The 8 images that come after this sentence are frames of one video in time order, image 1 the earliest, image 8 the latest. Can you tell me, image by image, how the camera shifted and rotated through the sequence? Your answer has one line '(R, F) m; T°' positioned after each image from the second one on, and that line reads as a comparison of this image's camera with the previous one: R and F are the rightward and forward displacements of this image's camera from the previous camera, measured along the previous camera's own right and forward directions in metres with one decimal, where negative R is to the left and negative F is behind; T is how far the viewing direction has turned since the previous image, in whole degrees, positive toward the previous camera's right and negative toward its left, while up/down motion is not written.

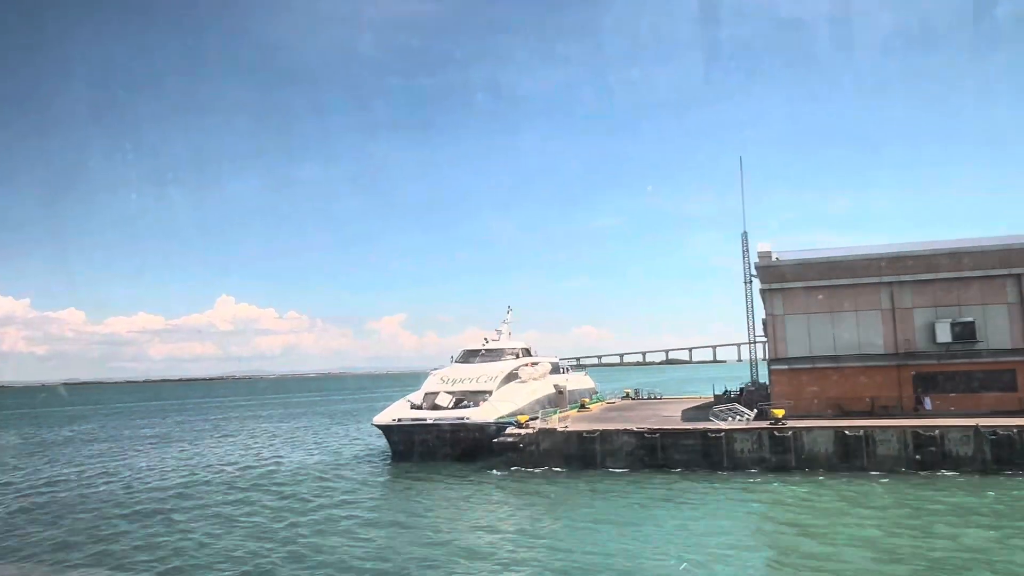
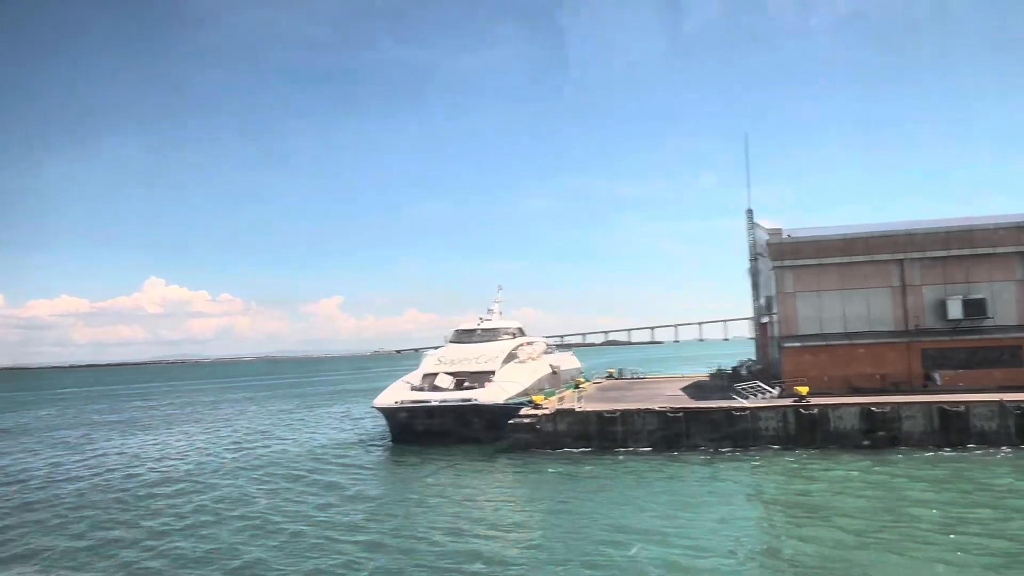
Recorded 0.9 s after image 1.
(-2.2, +1.1) m; +4°
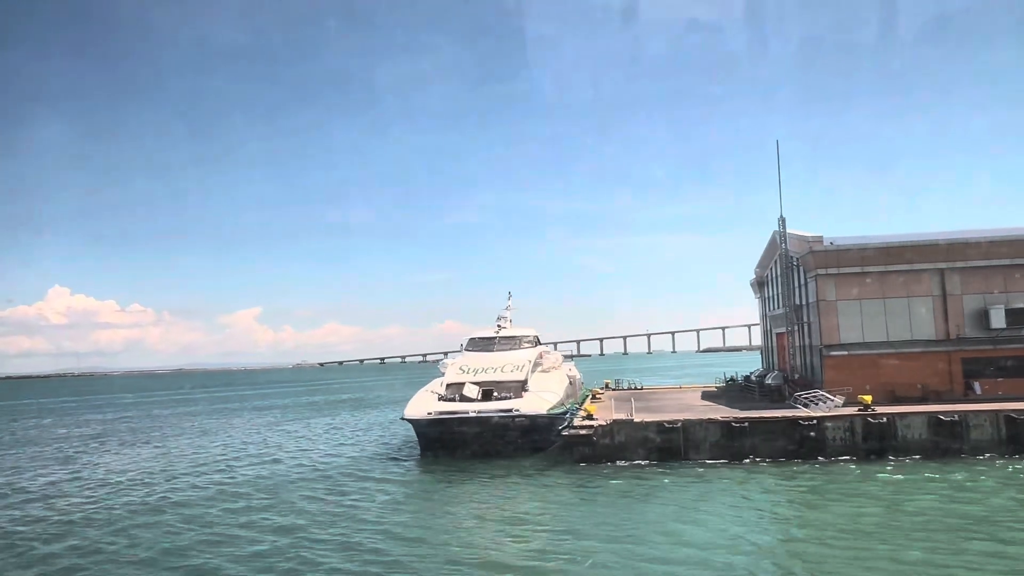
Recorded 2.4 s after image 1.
(-3.5, +1.4) m; +5°
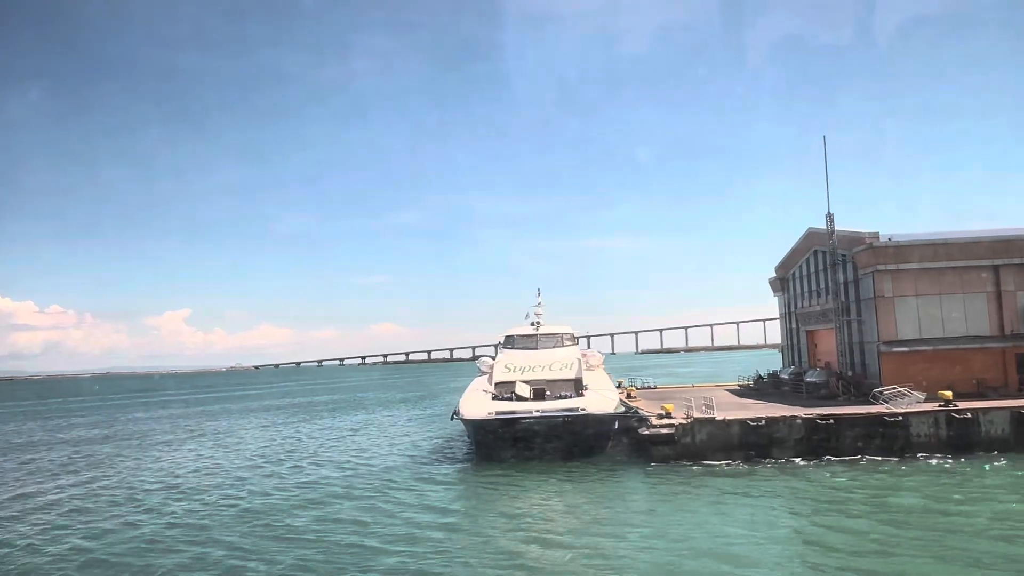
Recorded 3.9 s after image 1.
(-3.7, +1.0) m; +3°
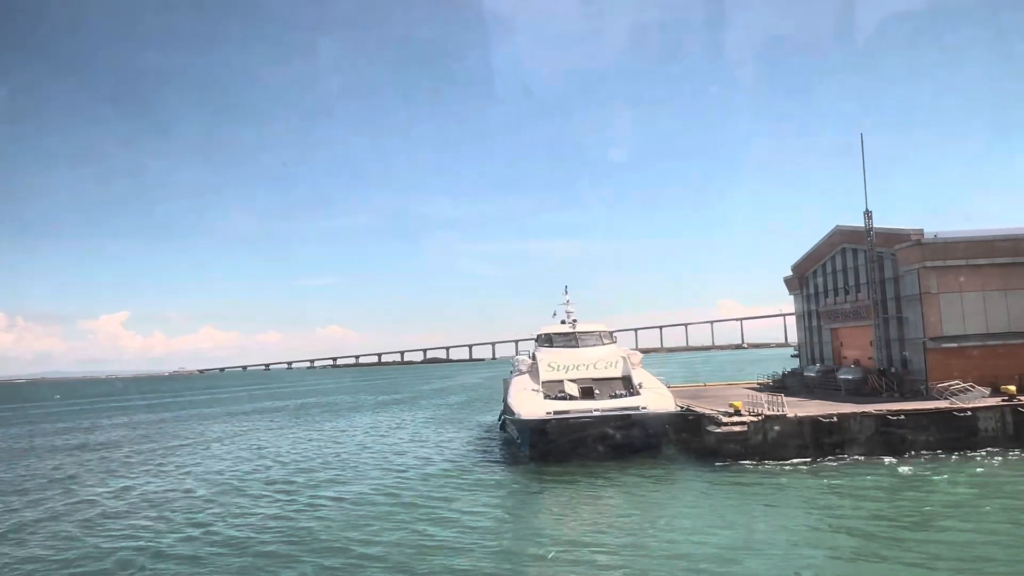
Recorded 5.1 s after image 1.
(-3.2, +0.6) m; +3°
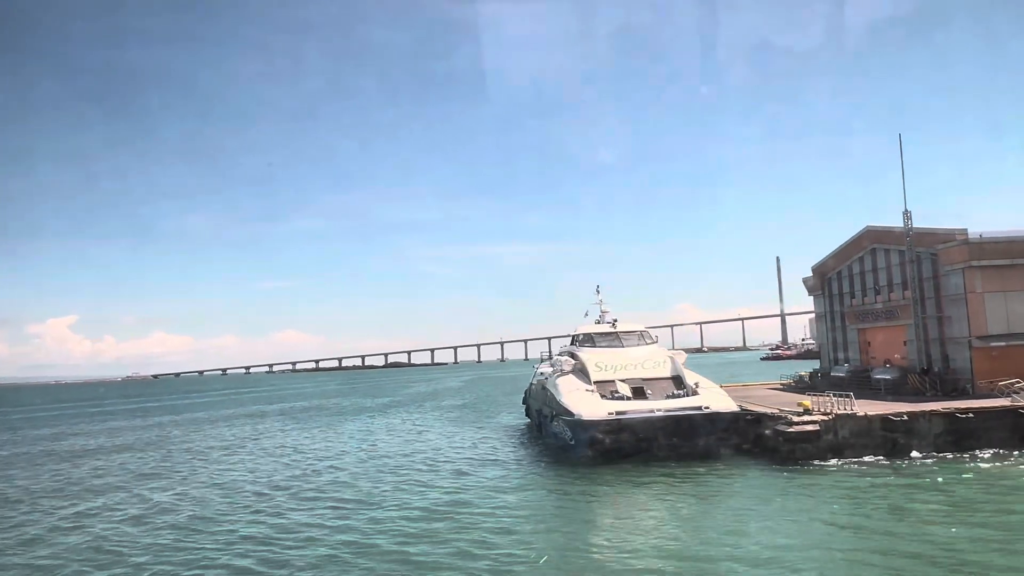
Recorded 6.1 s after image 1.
(-2.9, +0.4) m; +2°
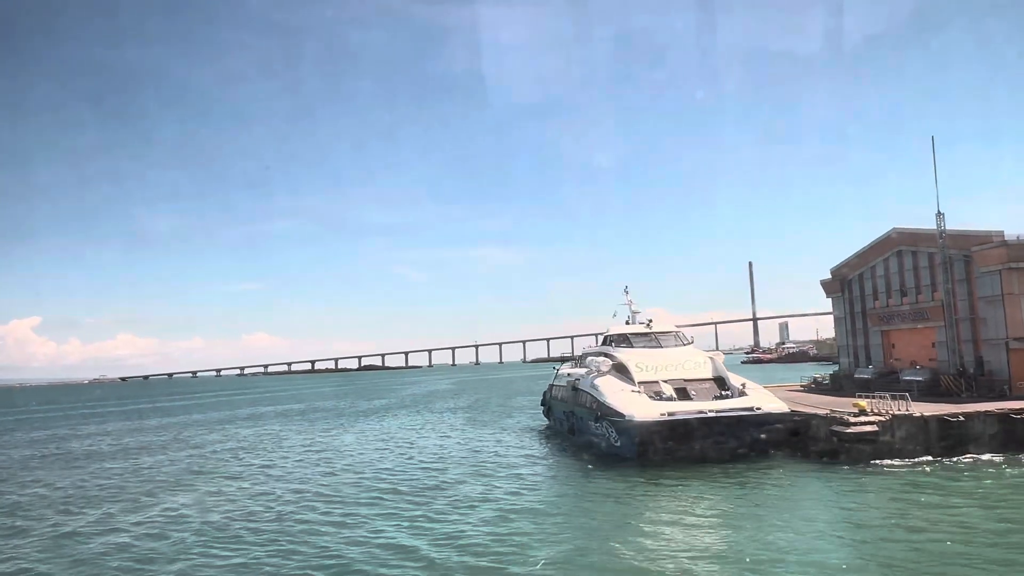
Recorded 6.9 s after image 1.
(-2.3, +0.2) m; +1°
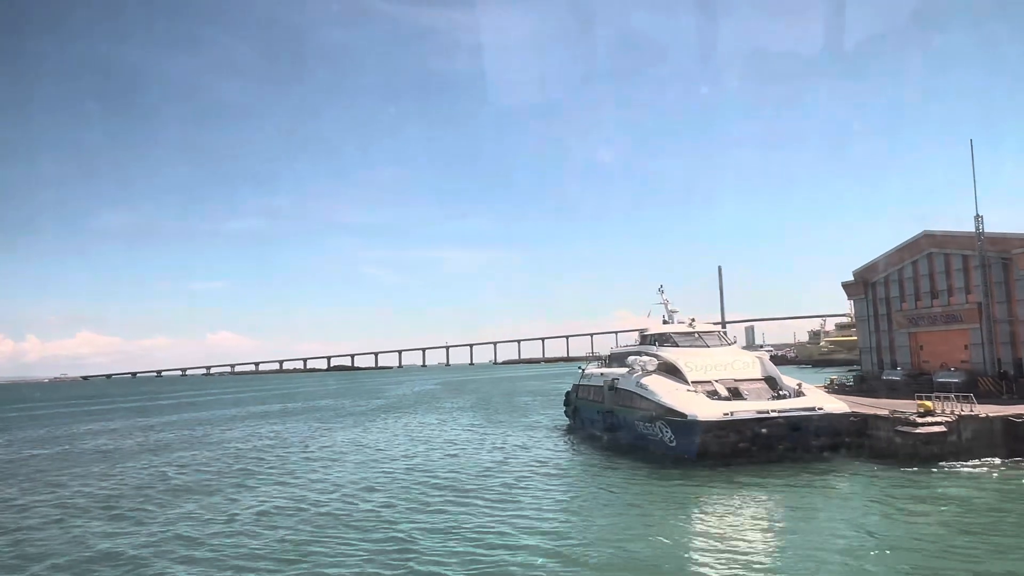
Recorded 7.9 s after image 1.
(-2.8, +0.2) m; +2°
